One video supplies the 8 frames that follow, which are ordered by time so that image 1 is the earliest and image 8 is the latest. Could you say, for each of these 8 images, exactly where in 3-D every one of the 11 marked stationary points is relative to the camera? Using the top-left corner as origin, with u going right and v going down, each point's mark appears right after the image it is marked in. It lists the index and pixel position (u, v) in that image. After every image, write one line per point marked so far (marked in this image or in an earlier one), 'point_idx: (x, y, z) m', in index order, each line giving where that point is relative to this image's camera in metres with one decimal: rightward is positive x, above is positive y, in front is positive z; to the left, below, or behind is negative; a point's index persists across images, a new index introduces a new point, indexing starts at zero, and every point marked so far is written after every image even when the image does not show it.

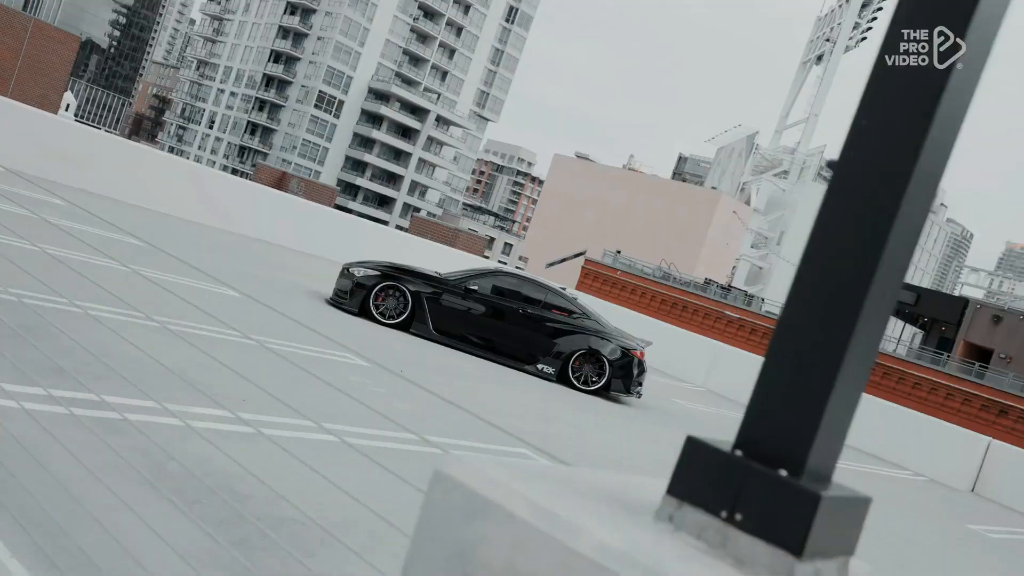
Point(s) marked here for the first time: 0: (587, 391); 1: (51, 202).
0: (+0.9, -1.3, +12.0) m
1: (-6.1, +1.1, +12.4) m
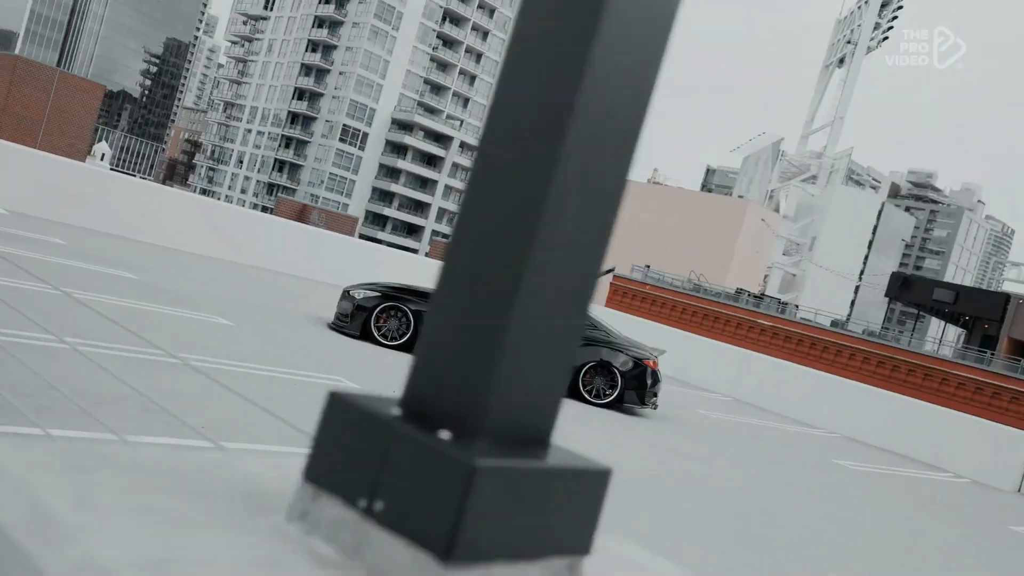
0: (+1.1, -1.4, +11.6) m
1: (-6.1, +0.6, +12.3) m
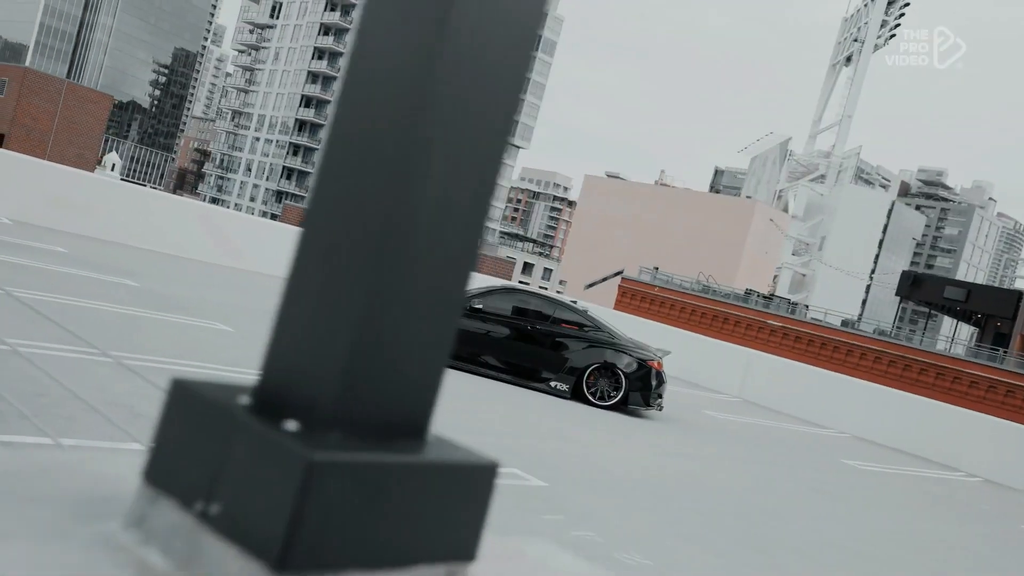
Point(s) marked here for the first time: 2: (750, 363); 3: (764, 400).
0: (+1.1, -1.5, +11.5) m
1: (-6.0, +0.5, +12.3) m
2: (+4.7, -1.5, +18.4) m
3: (+4.9, -2.1, +18.0) m
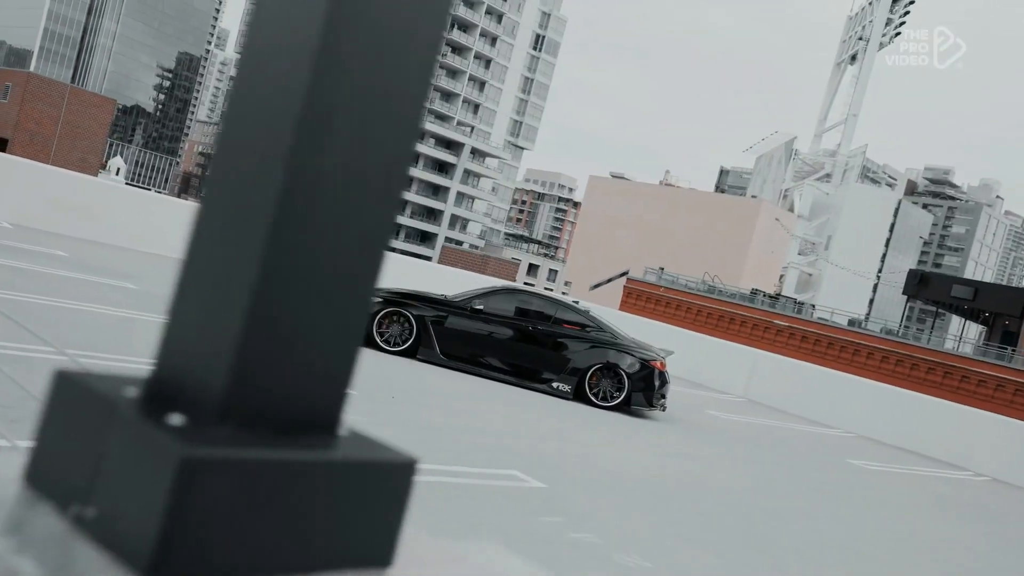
0: (+1.1, -1.5, +11.4) m
1: (-6.0, +0.4, +12.2) m
2: (+4.7, -1.5, +18.3) m
3: (+4.9, -2.1, +17.9) m
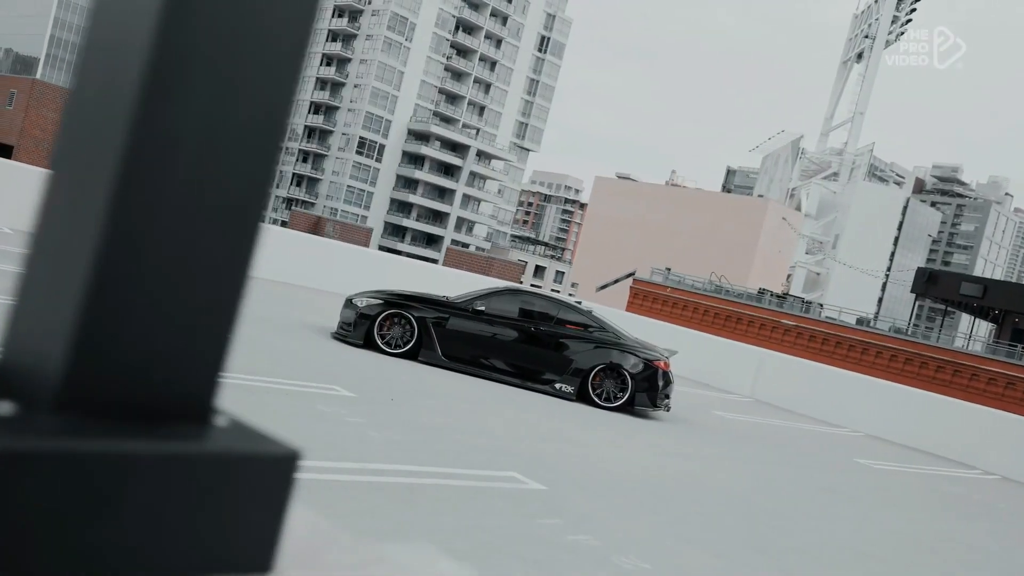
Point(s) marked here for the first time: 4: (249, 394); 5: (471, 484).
0: (+1.2, -1.5, +11.3) m
1: (-6.0, +0.4, +12.2) m
2: (+4.8, -1.4, +18.1) m
3: (+5.0, -2.1, +17.8) m
4: (-1.9, -0.8, +6.9) m
5: (-0.3, -1.2, +6.0) m
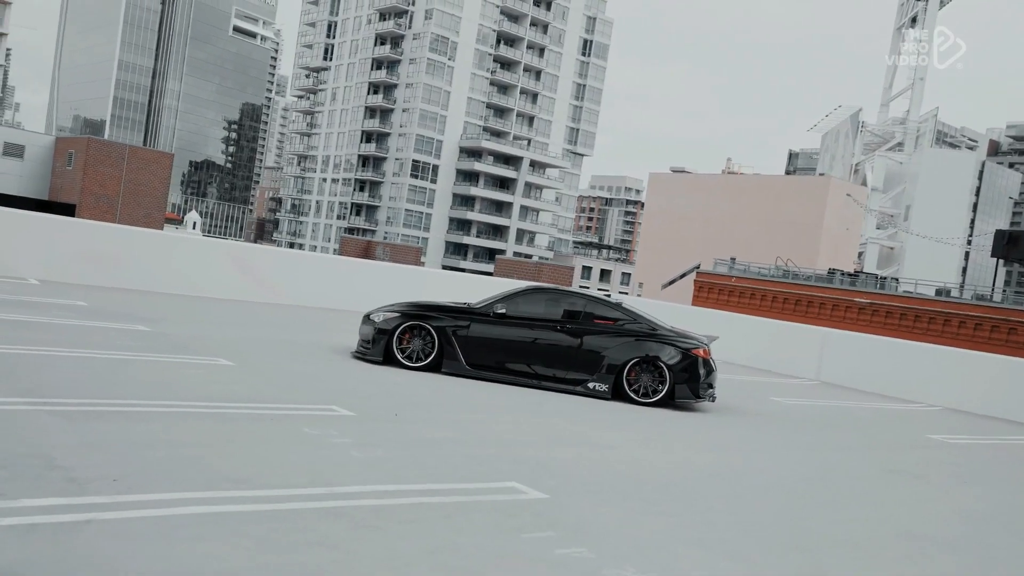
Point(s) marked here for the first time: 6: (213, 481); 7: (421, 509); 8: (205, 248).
0: (+1.6, -1.3, +10.6) m
1: (-5.7, -0.2, +12.1) m
2: (+5.7, -1.0, +17.1) m
3: (+6.0, -1.6, +16.8) m
4: (-1.9, -0.9, +6.4) m
5: (-0.3, -1.2, +5.4) m
6: (-1.6, -1.0, +5.0) m
7: (-0.5, -1.2, +5.0) m
8: (-5.0, +0.7, +15.2) m
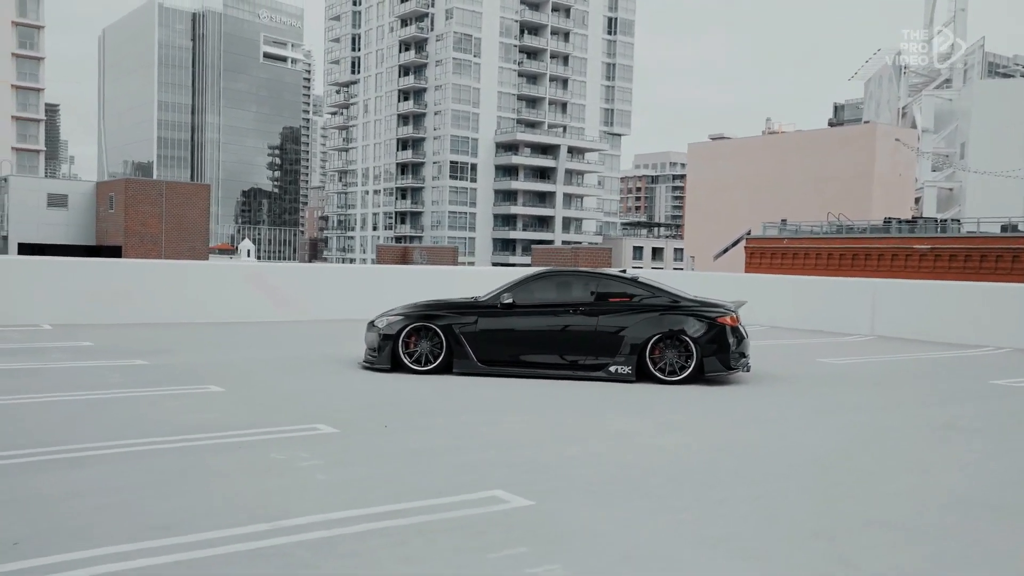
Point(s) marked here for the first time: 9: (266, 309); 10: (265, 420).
0: (+1.8, -1.0, +9.8) m
1: (-5.4, -0.7, +11.7) m
2: (+6.2, -0.1, +16.1) m
3: (+6.5, -0.7, +15.7) m
4: (-2.0, -1.1, +5.9) m
5: (-0.4, -1.2, +4.7) m
6: (-1.8, -1.1, +4.4) m
7: (-0.6, -1.2, +4.4) m
8: (-4.7, +0.3, +14.9) m
9: (-4.1, -0.3, +15.4) m
10: (-1.9, -1.0, +7.4) m
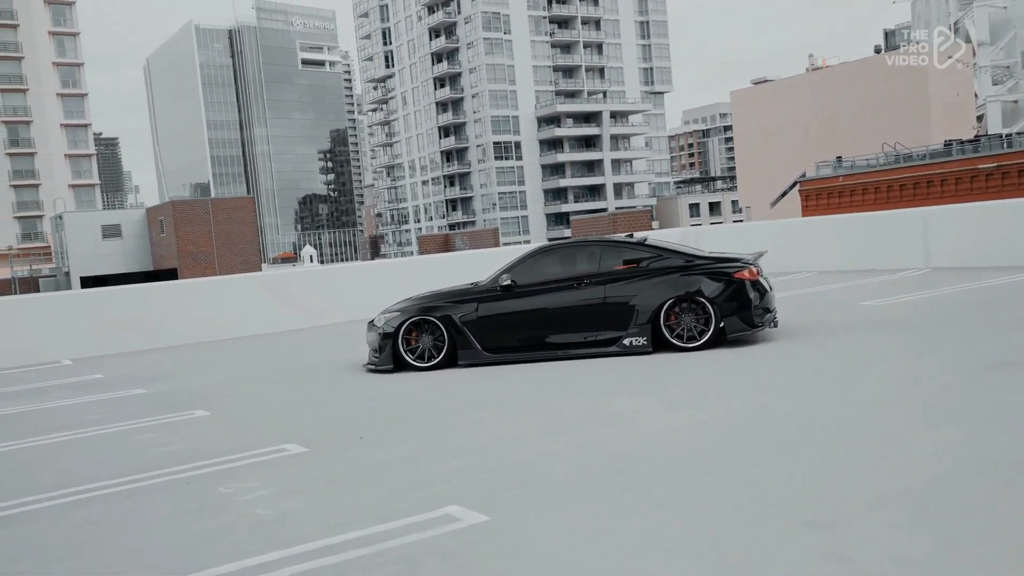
0: (+1.8, -0.6, +9.0) m
1: (-5.2, -1.1, +11.5) m
2: (+6.6, +1.0, +14.9) m
3: (+7.0, +0.4, +14.5) m
4: (-2.2, -1.2, +5.4) m
5: (-0.7, -1.2, +4.1) m
6: (-2.0, -1.3, +3.9) m
7: (-0.9, -1.2, +3.8) m
8: (-4.4, 0.0, +14.5) m
9: (-3.7, -0.4, +15.0) m
10: (-2.0, -1.1, +6.9) m
